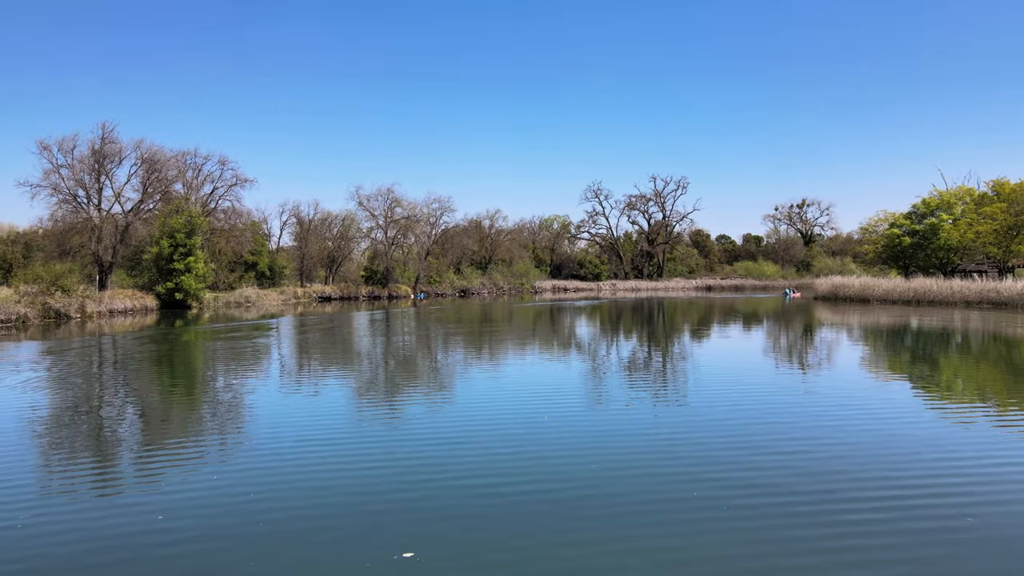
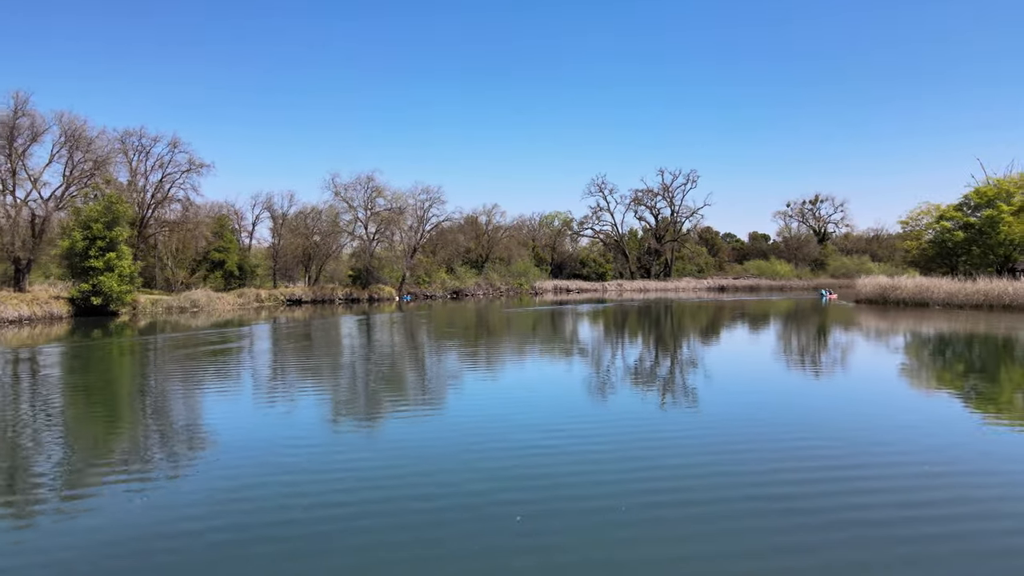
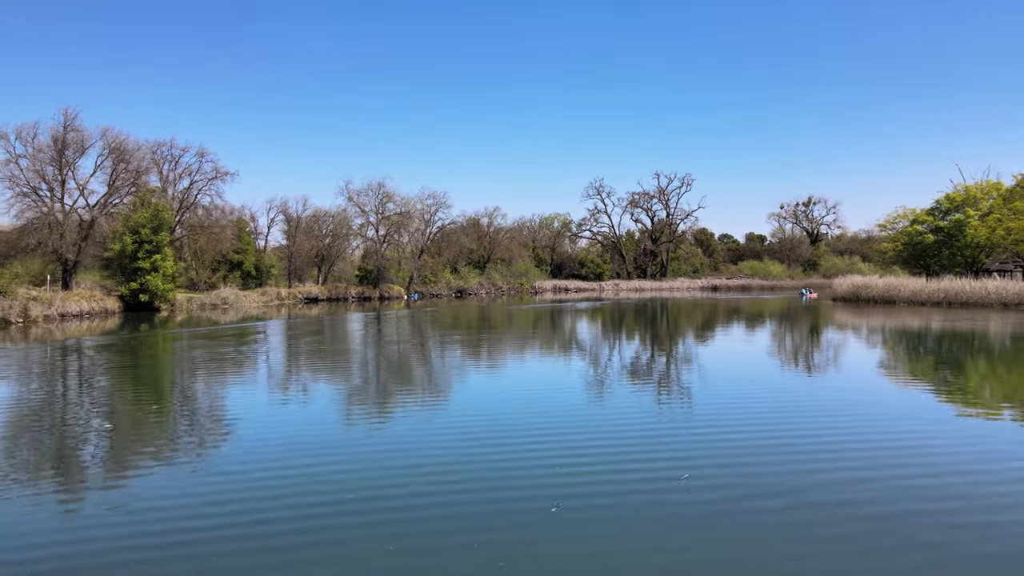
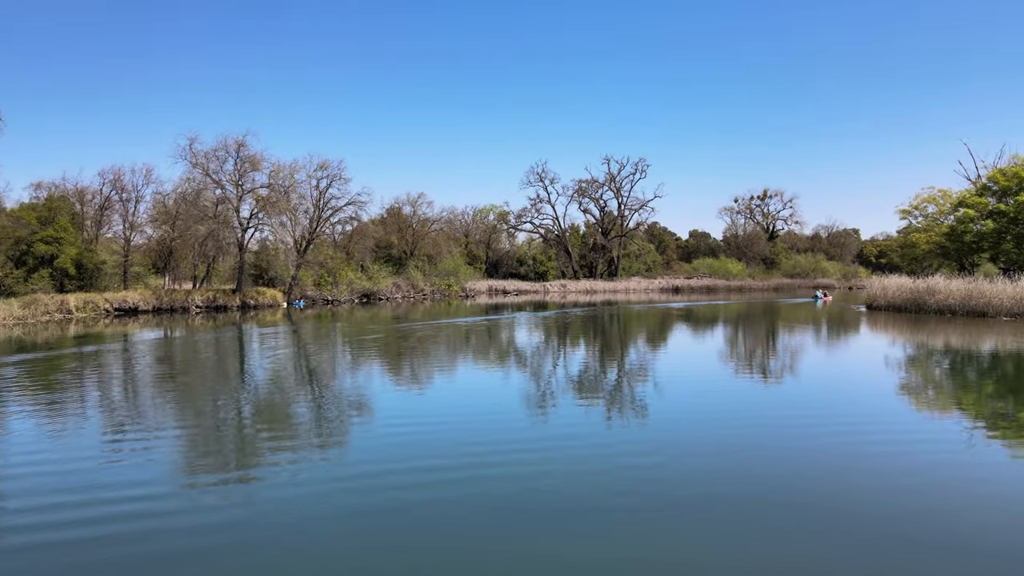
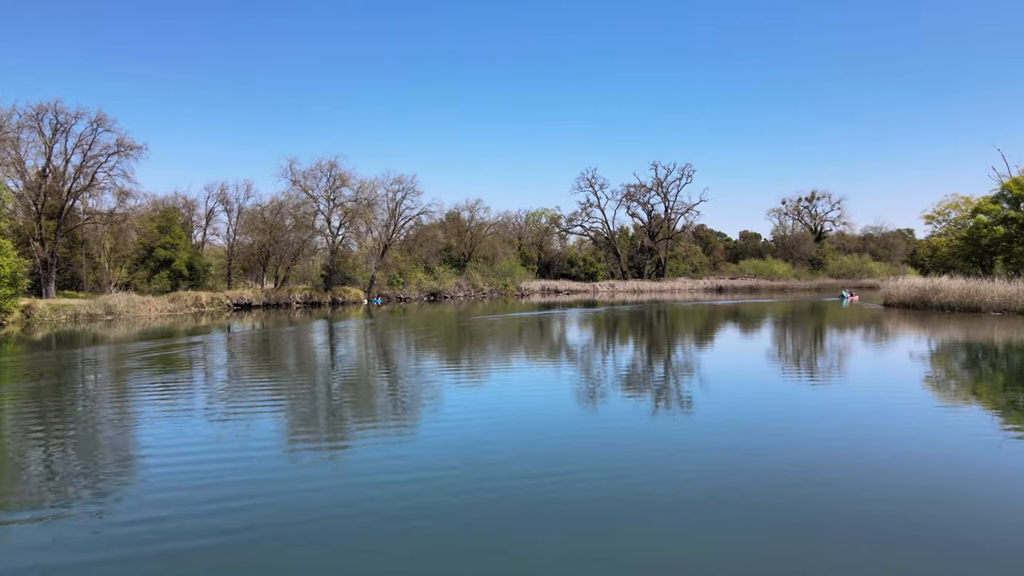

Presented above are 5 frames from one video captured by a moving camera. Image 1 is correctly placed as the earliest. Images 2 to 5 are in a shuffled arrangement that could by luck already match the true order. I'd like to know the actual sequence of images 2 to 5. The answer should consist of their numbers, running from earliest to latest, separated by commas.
3, 2, 5, 4
